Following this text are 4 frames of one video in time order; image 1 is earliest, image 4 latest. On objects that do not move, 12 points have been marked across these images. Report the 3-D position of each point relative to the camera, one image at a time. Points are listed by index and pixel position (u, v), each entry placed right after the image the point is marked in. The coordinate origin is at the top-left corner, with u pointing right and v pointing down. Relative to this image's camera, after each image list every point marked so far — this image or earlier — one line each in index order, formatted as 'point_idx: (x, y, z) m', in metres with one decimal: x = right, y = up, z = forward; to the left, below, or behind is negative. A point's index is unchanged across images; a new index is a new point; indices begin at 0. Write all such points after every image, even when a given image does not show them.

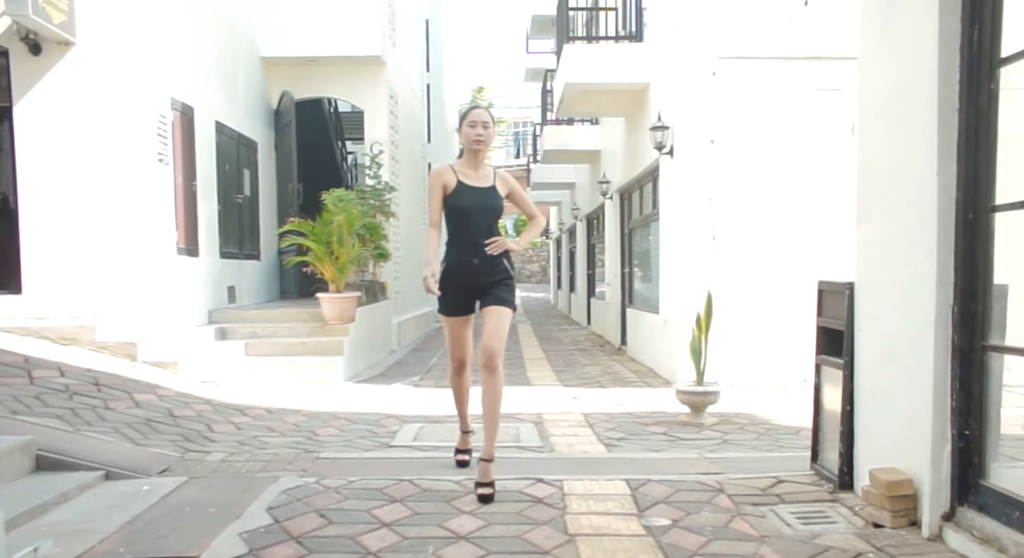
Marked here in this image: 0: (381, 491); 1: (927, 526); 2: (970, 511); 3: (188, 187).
0: (-0.6, -1.0, +3.4) m
1: (+1.6, -0.9, +2.8) m
2: (+1.6, -0.8, +2.7) m
3: (-3.2, +0.9, +7.3) m
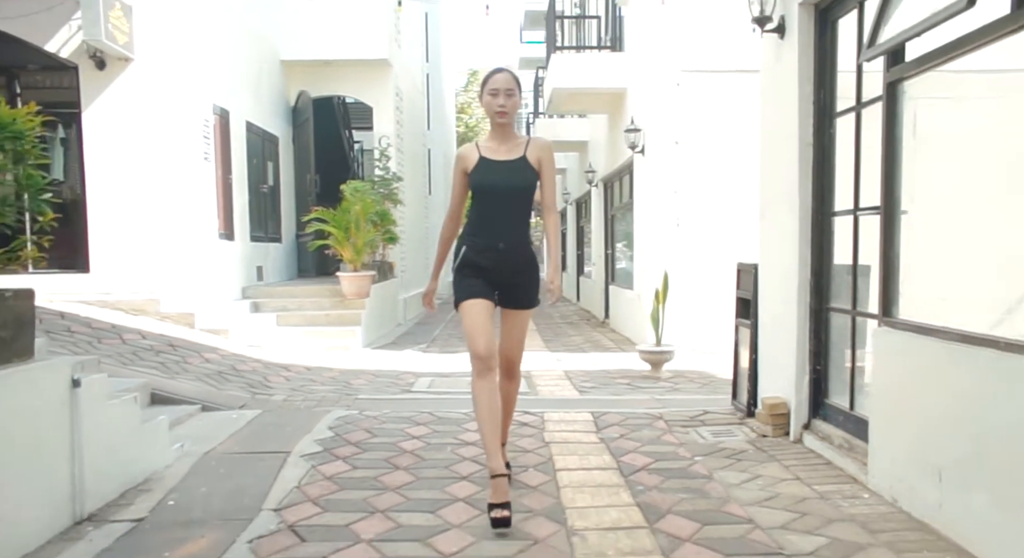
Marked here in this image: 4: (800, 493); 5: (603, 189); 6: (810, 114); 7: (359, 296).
0: (-0.6, -0.9, +4.6) m
1: (+1.5, -0.8, +4.0) m
2: (+1.6, -0.7, +3.9) m
3: (-3.3, +1.1, +8.4) m
4: (+1.2, -0.9, +3.2) m
5: (+1.5, +1.5, +12.1) m
6: (+1.5, +0.9, +3.8) m
7: (-1.8, -0.2, +8.7) m
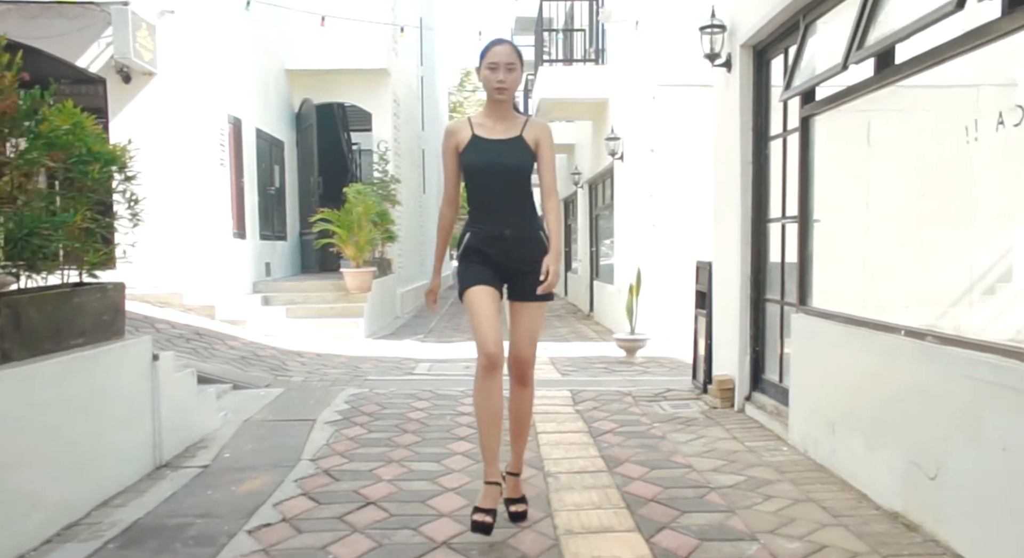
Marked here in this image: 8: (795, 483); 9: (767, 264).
0: (-0.7, -0.8, +5.4) m
1: (+1.5, -0.8, +4.8) m
2: (+1.5, -0.7, +4.6) m
3: (-3.4, +1.2, +9.1) m
4: (+1.2, -0.9, +3.9) m
5: (+1.3, +1.5, +12.8) m
6: (+1.5, +0.9, +4.6) m
7: (-1.9, -0.1, +9.5) m
8: (+1.3, -0.9, +3.3) m
9: (+1.6, +0.1, +4.6) m
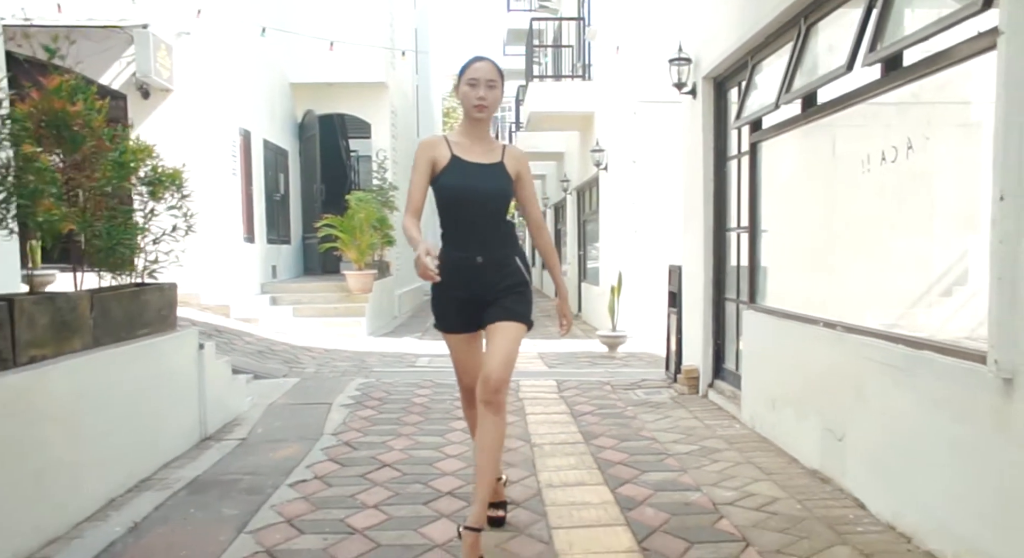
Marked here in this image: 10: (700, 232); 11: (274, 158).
0: (-0.8, -0.9, +6.0) m
1: (+1.4, -0.8, +5.4) m
2: (+1.5, -0.7, +5.3) m
3: (-3.5, +1.2, +9.8) m
4: (+1.1, -0.9, +4.6) m
5: (+1.2, +1.5, +13.5) m
6: (+1.4, +0.9, +5.3) m
7: (-2.0, -0.2, +10.1) m
8: (+1.2, -0.9, +4.0) m
9: (+1.5, +0.1, +5.2) m
10: (+1.4, +0.3, +5.4) m
11: (-3.6, +1.8, +11.1) m
